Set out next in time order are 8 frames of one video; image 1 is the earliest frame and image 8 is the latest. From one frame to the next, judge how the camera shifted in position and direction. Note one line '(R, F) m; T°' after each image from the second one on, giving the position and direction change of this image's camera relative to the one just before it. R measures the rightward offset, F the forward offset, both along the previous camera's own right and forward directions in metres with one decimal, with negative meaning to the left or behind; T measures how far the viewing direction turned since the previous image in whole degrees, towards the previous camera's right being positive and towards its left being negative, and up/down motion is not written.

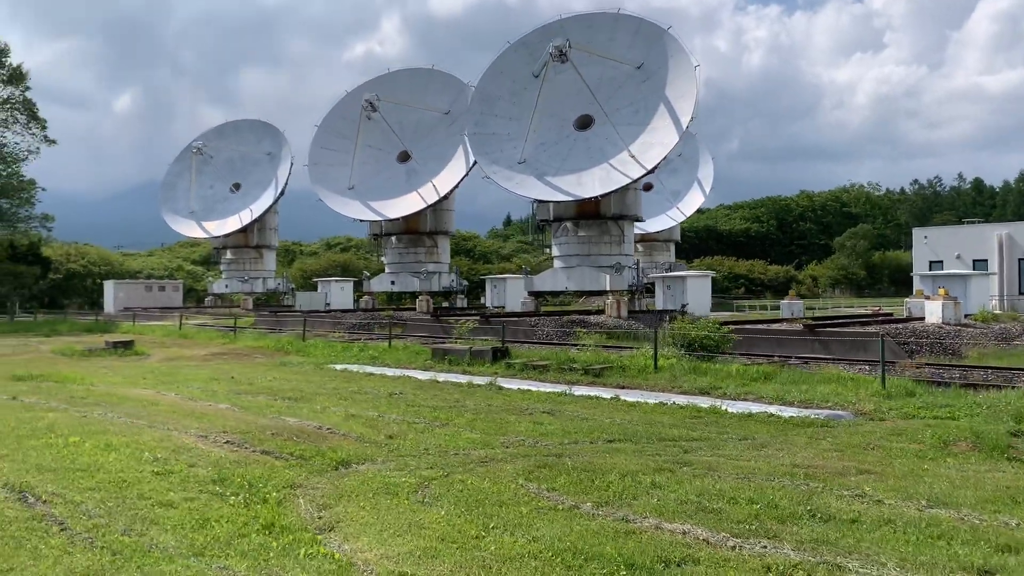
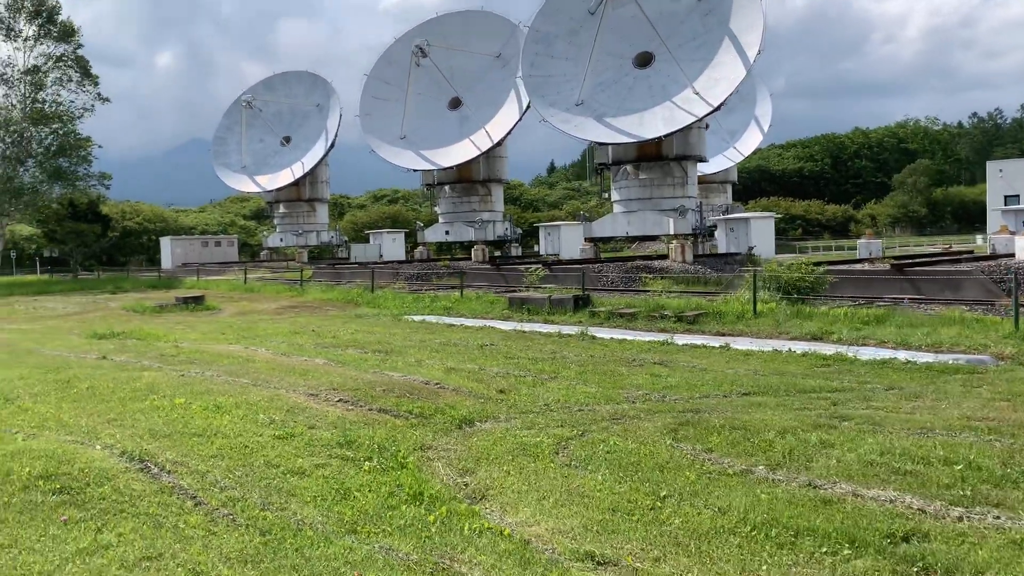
(-0.8, +0.7) m; -3°
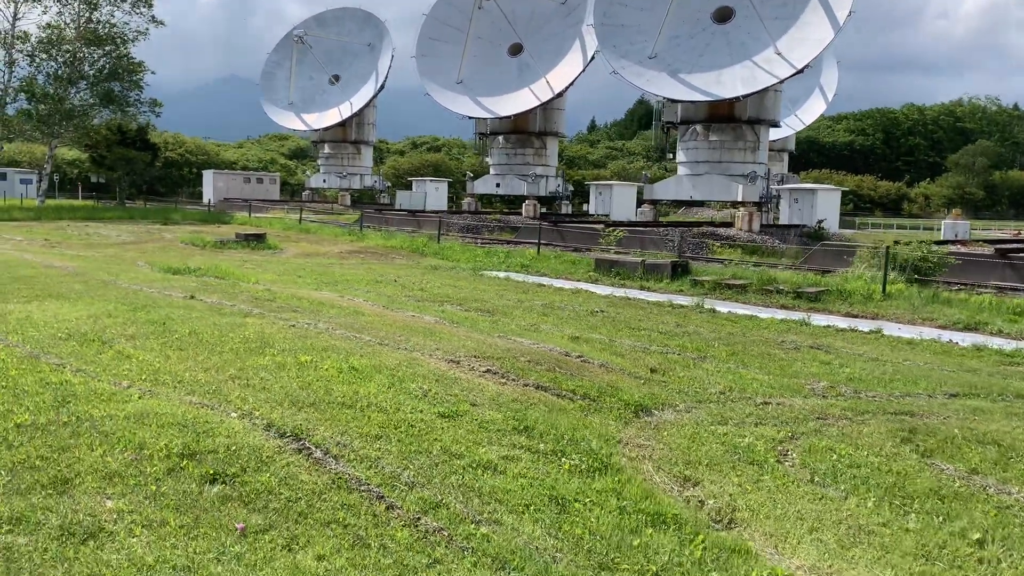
(-1.2, +1.2) m; -2°
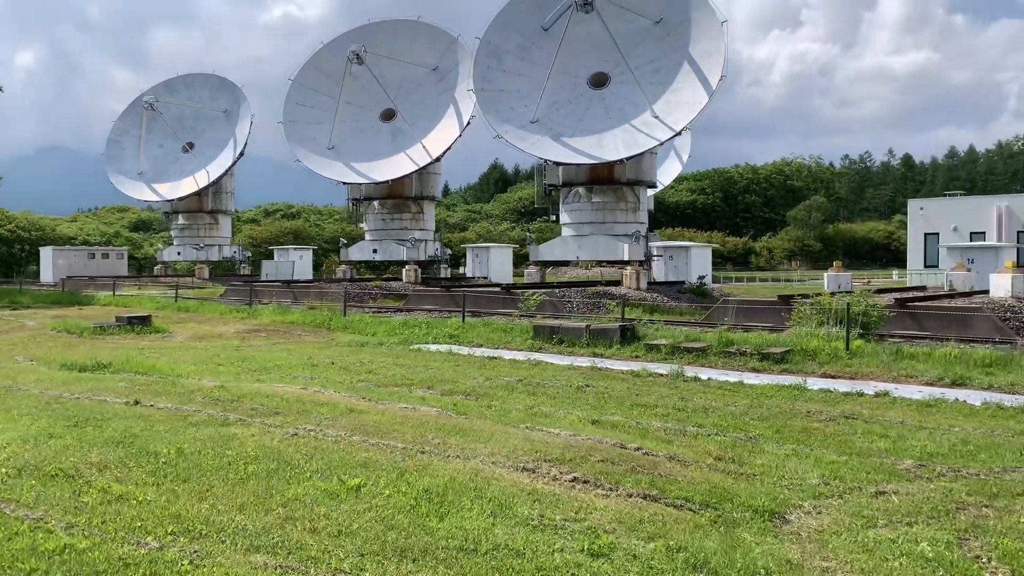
(-1.5, +1.2) m; +10°
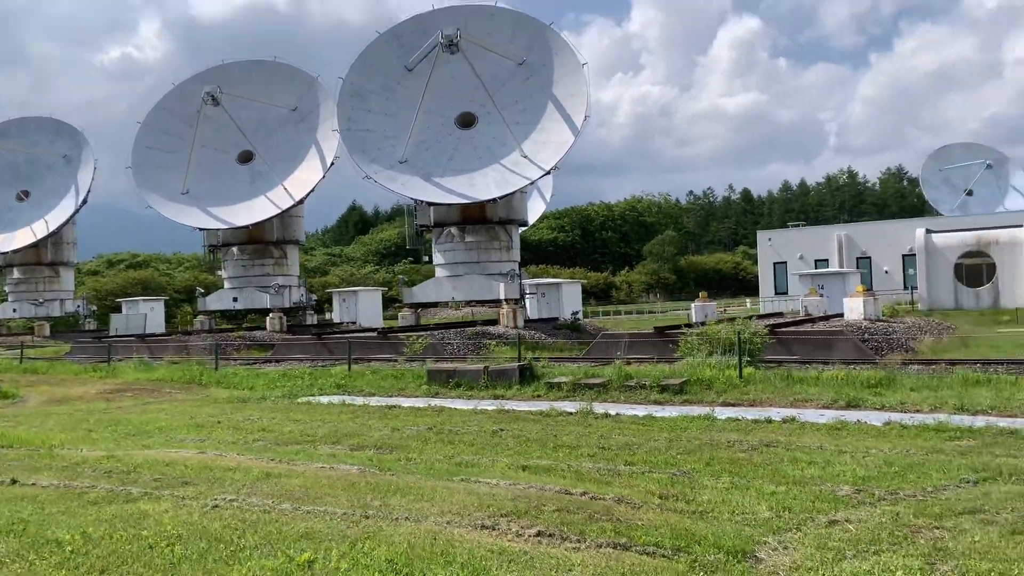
(-0.6, +0.3) m; +9°
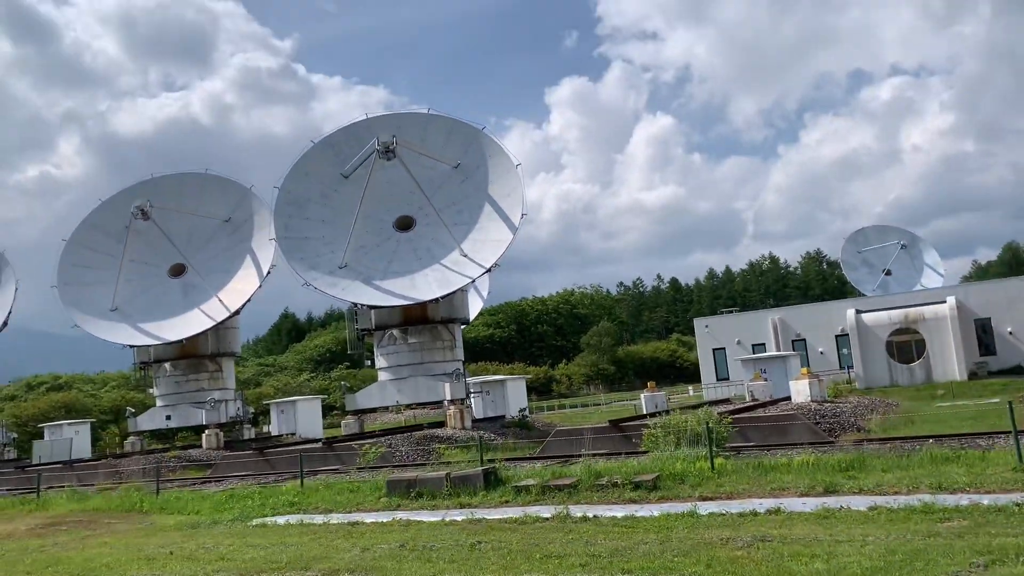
(-0.4, +0.2) m; +5°
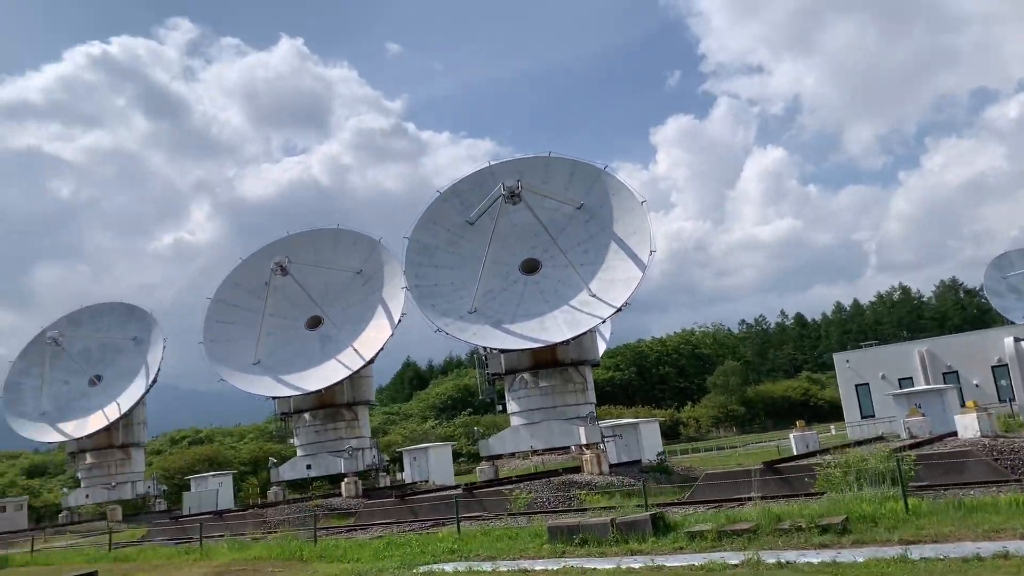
(-0.8, +0.3) m; -7°
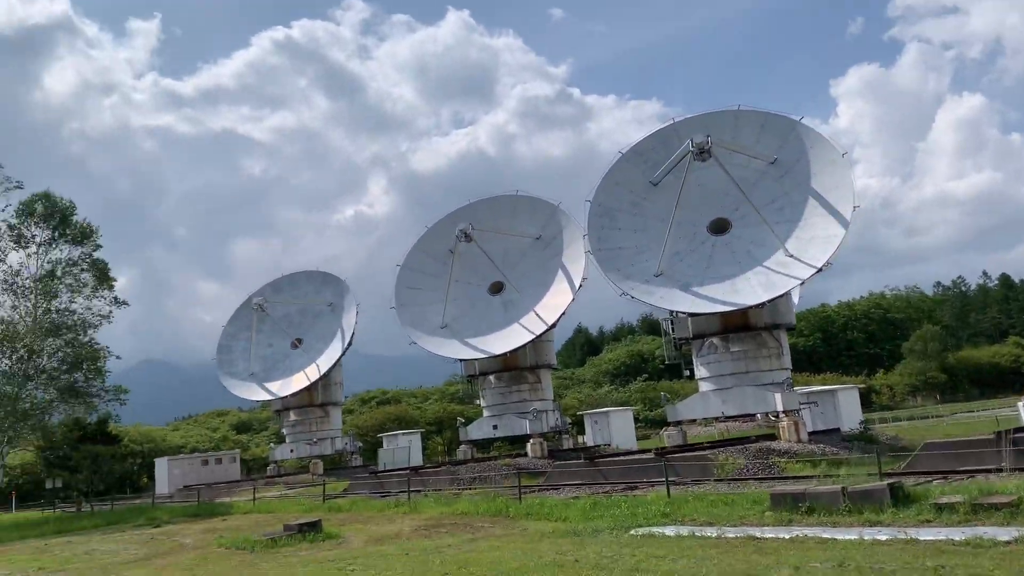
(-0.8, +0.3) m; -11°
